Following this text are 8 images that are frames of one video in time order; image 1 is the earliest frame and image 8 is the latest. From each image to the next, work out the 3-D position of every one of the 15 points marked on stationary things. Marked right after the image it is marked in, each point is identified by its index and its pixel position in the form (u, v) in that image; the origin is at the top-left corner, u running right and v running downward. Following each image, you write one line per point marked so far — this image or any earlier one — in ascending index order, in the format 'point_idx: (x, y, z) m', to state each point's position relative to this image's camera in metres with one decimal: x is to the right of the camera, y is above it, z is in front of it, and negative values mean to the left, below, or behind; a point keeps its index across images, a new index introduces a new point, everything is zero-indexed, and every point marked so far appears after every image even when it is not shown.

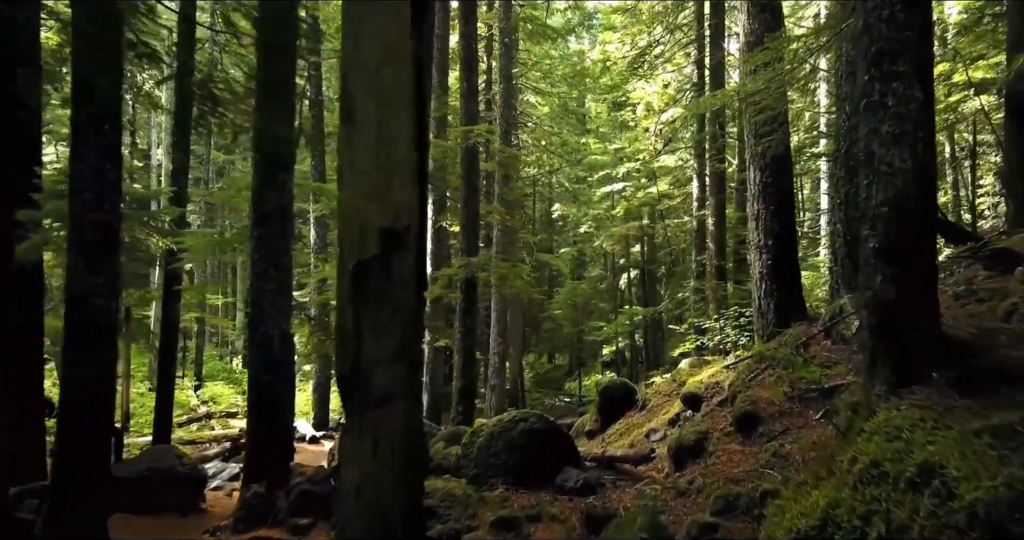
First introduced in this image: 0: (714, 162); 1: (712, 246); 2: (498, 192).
0: (+5.1, +2.7, +15.9) m
1: (+5.0, +0.6, +15.6) m
2: (-0.4, +2.3, +18.4) m
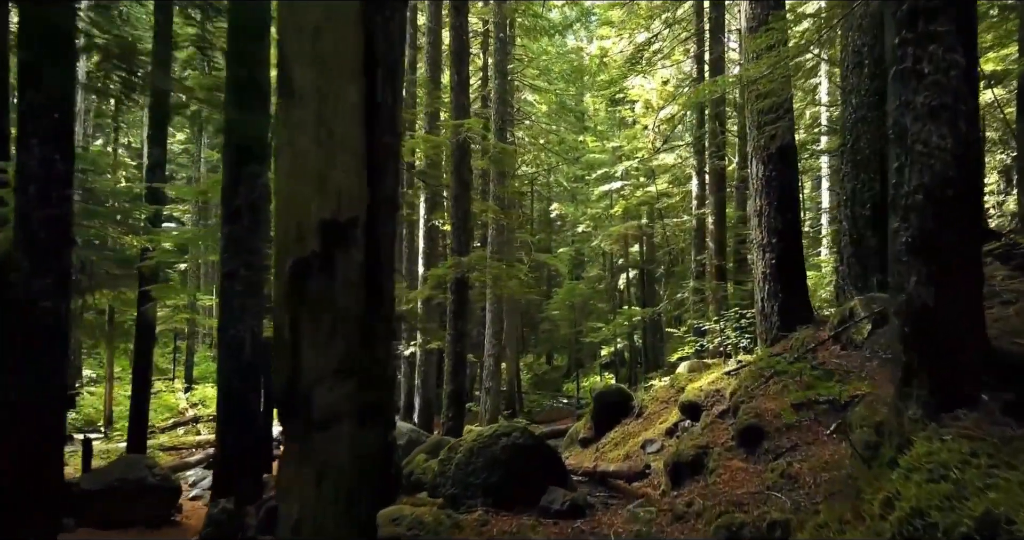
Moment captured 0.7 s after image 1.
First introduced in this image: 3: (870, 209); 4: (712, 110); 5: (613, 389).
0: (+5.0, +2.7, +15.5) m
1: (+4.9, +0.6, +15.2) m
2: (-0.5, +2.3, +18.0) m
3: (+4.6, +0.8, +8.0) m
4: (+5.0, +4.0, +15.7) m
5: (+1.3, -1.5, +8.1) m
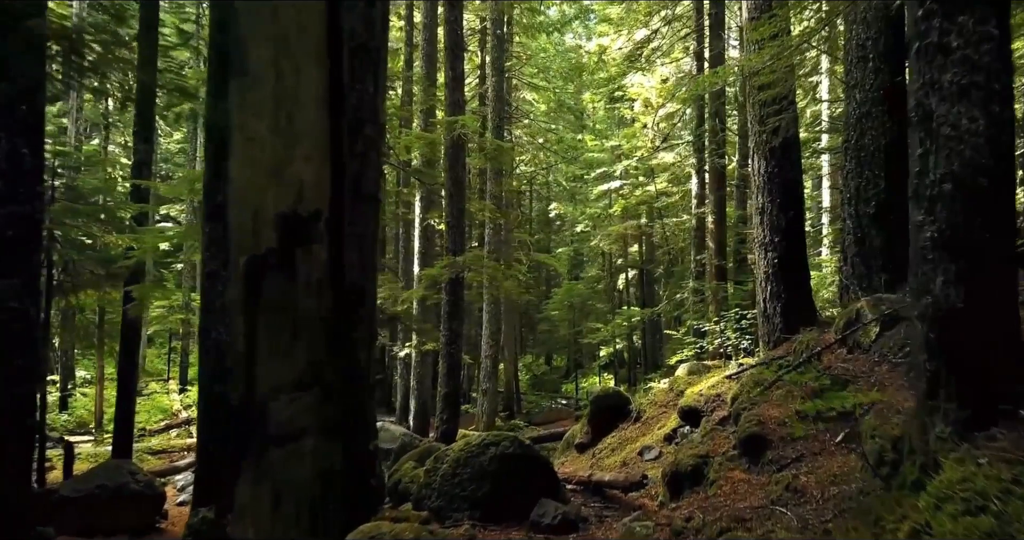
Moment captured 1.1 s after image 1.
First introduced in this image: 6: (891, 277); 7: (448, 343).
0: (+4.9, +2.7, +15.3) m
1: (+4.8, +0.6, +15.0) m
2: (-0.6, +2.3, +17.8) m
3: (+4.5, +0.8, +7.8) m
4: (+4.9, +4.0, +15.4) m
5: (+1.2, -1.5, +7.9) m
6: (+4.7, -0.1, +7.8) m
7: (-1.0, -1.2, +10.2) m
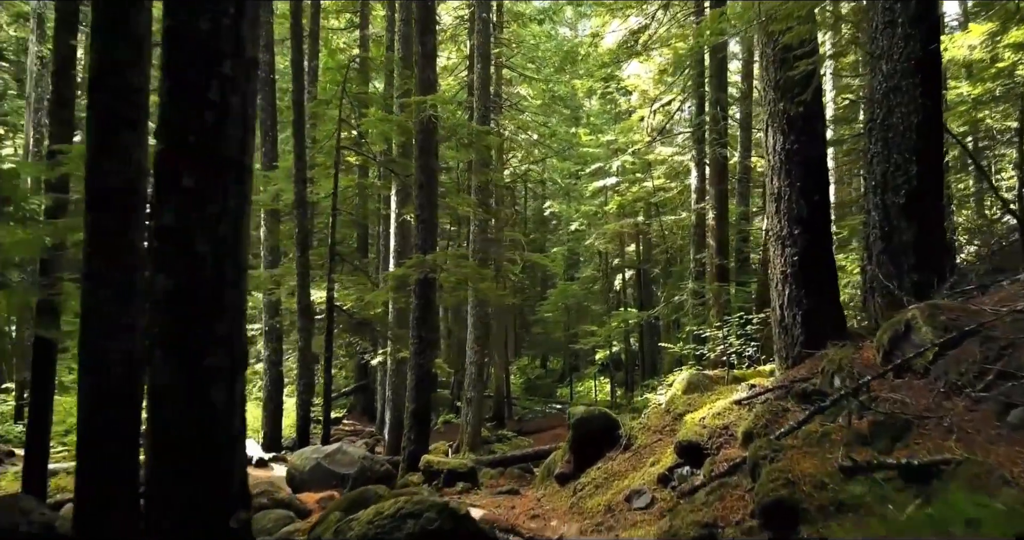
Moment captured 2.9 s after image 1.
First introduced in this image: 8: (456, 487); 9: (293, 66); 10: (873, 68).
0: (+4.6, +2.7, +14.1) m
1: (+4.4, +0.6, +13.9) m
2: (-0.9, +2.3, +16.7) m
3: (+4.2, +0.8, +6.7) m
4: (+4.6, +4.0, +14.3) m
5: (+0.9, -1.5, +6.7) m
6: (+4.4, -0.1, +6.6) m
7: (-1.4, -1.2, +9.1) m
8: (-0.7, -2.6, +7.4) m
9: (-3.9, +3.6, +11.0) m
10: (+4.1, +2.3, +7.1) m
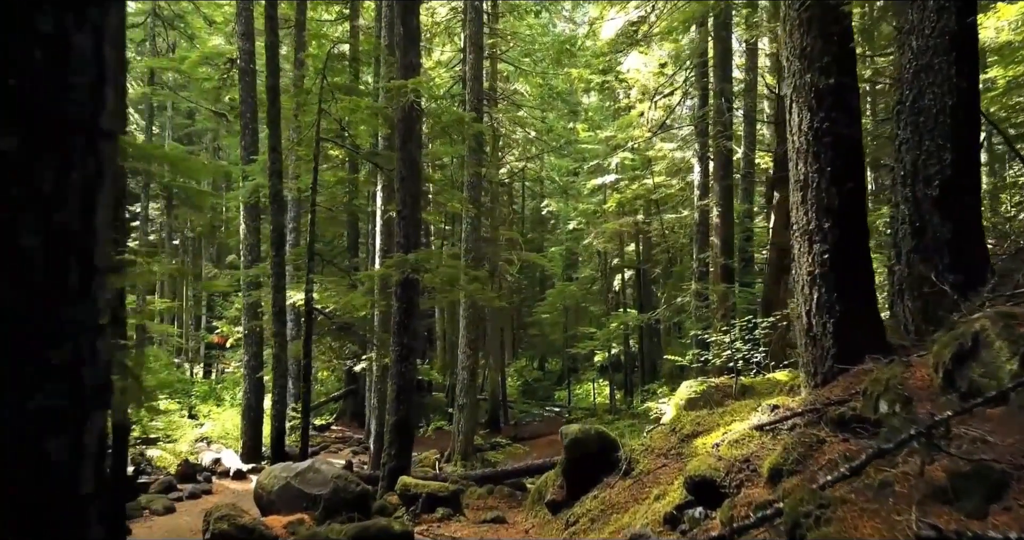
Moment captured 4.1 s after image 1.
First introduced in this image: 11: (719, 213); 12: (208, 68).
0: (+4.4, +2.7, +13.4) m
1: (+4.3, +0.6, +13.1) m
2: (-1.1, +2.3, +15.9) m
3: (+4.0, +0.8, +6.0) m
4: (+4.4, +4.0, +13.6) m
5: (+0.8, -1.5, +6.0) m
6: (+4.2, -0.1, +5.9) m
7: (-1.5, -1.2, +8.4) m
8: (-0.8, -2.6, +6.6) m
9: (-4.0, +3.6, +10.3) m
10: (+4.0, +2.3, +6.4) m
11: (+4.4, +1.2, +13.3) m
12: (-6.9, +4.6, +14.2) m
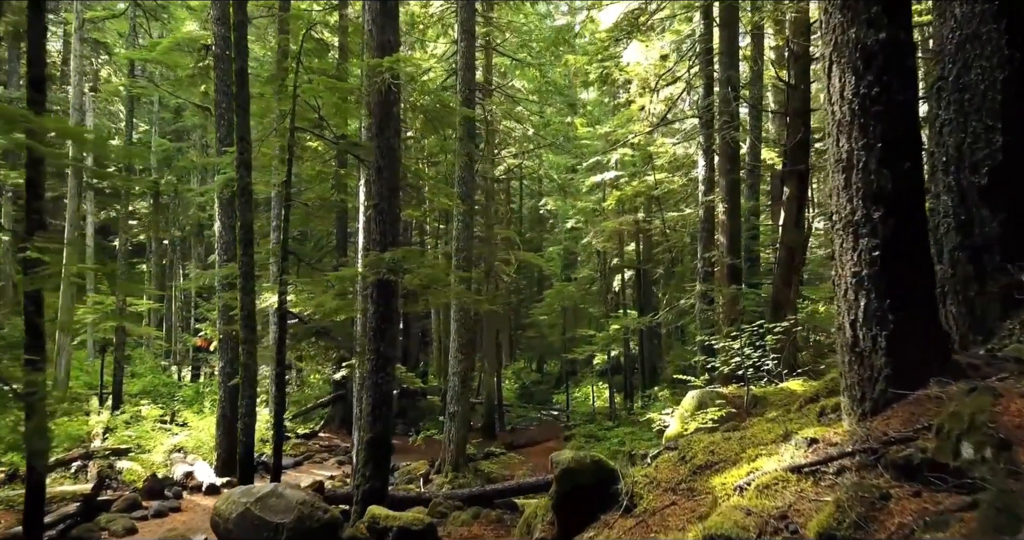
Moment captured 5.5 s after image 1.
0: (+4.3, +2.7, +12.6) m
1: (+4.2, +0.6, +12.3) m
2: (-1.2, +2.3, +15.1) m
3: (+3.9, +0.8, +5.2) m
4: (+4.3, +4.0, +12.8) m
5: (+0.6, -1.5, +5.2) m
6: (+4.1, -0.1, +5.1) m
7: (-1.7, -1.2, +7.6) m
8: (-0.9, -2.6, +5.8) m
9: (-4.1, +3.6, +9.4) m
10: (+3.8, +2.3, +5.6) m
11: (+4.2, +1.2, +12.5) m
12: (-7.0, +4.6, +13.4) m
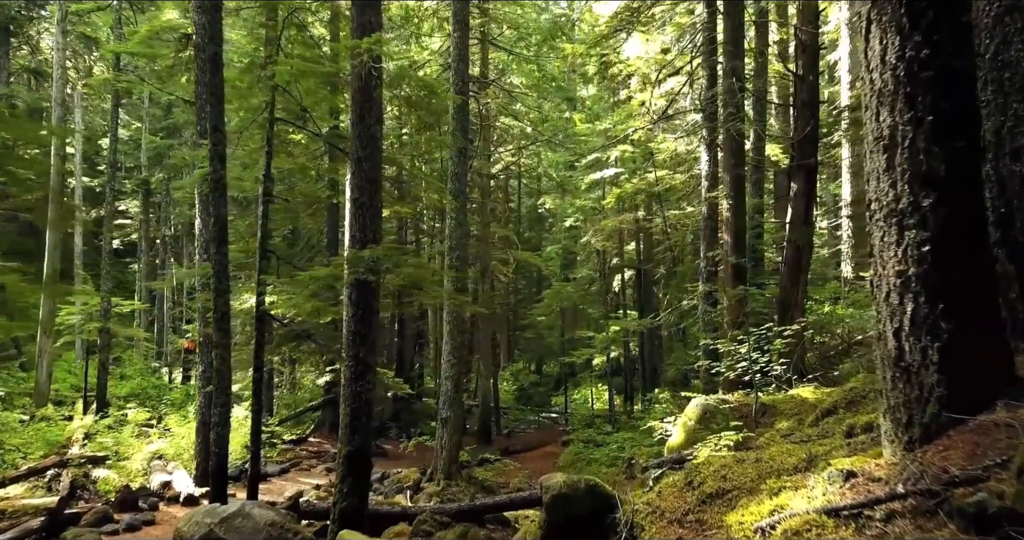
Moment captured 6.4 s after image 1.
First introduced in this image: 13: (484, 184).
0: (+4.2, +2.7, +12.0) m
1: (+4.1, +0.6, +11.8) m
2: (-1.3, +2.3, +14.6) m
3: (+3.8, +0.8, +4.6) m
4: (+4.2, +4.0, +12.2) m
5: (+0.5, -1.5, +4.6) m
6: (+4.0, -0.1, +4.6) m
7: (-1.8, -1.2, +7.0) m
8: (-1.0, -2.6, +5.3) m
9: (-4.2, +3.6, +8.9) m
10: (+3.7, +2.3, +5.0) m
11: (+4.1, +1.2, +11.9) m
12: (-7.1, +4.6, +12.9) m
13: (-0.9, +2.6, +19.0) m
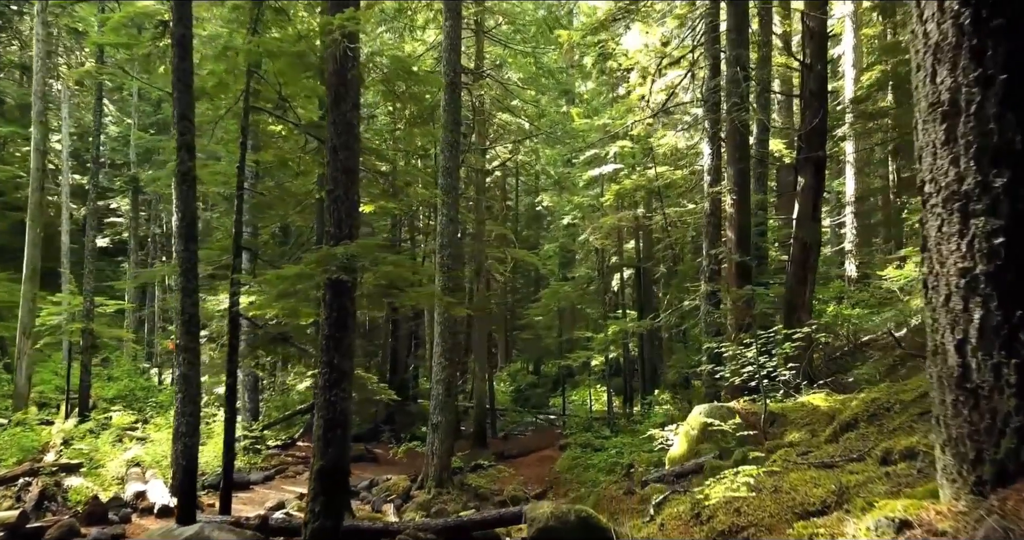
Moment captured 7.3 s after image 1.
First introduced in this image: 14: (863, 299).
0: (+4.1, +2.8, +11.5) m
1: (+3.9, +0.6, +11.2) m
2: (-1.5, +2.3, +14.0) m
3: (+3.7, +0.8, +4.0) m
4: (+4.1, +4.0, +11.7) m
5: (+0.4, -1.5, +4.1) m
6: (+3.9, -0.1, +4.0) m
7: (-1.9, -1.2, +6.4) m
8: (-1.2, -2.5, +4.7) m
9: (-4.4, +3.6, +8.3) m
10: (+3.6, +2.3, +4.5) m
11: (+4.0, +1.2, +11.3) m
12: (-7.3, +4.6, +12.3) m
13: (-1.0, +2.7, +18.4) m
14: (+6.7, -0.6, +11.9) m
